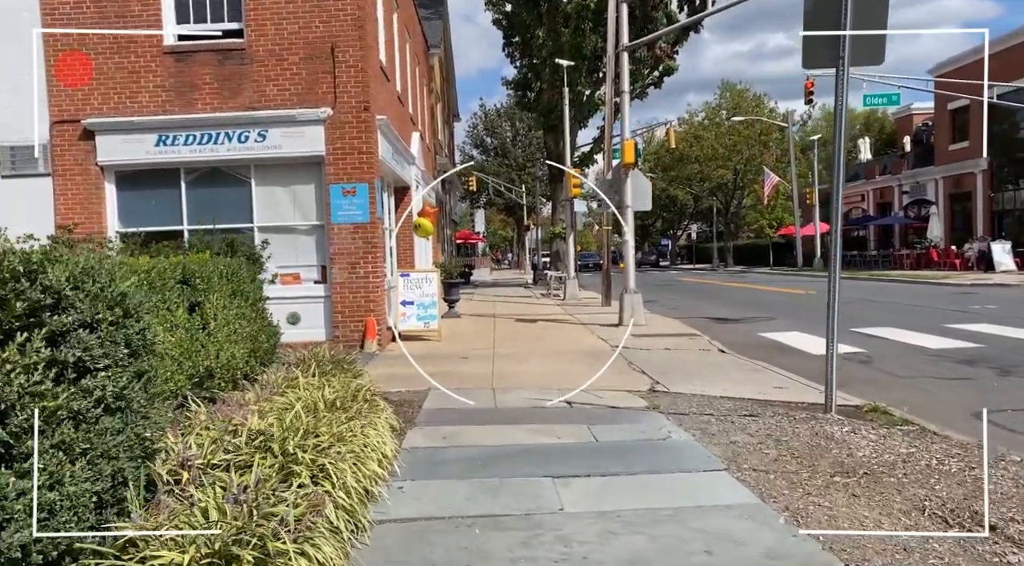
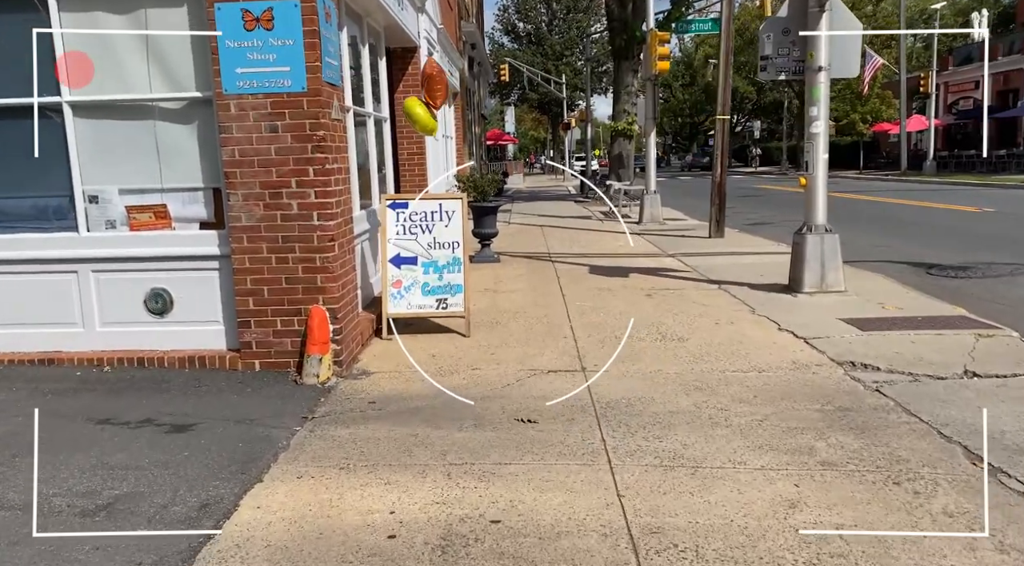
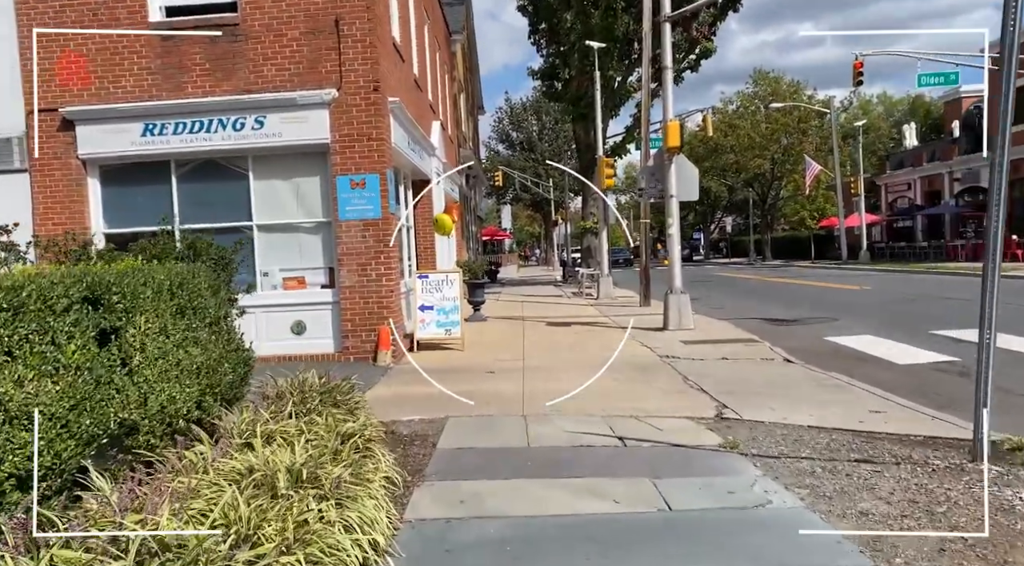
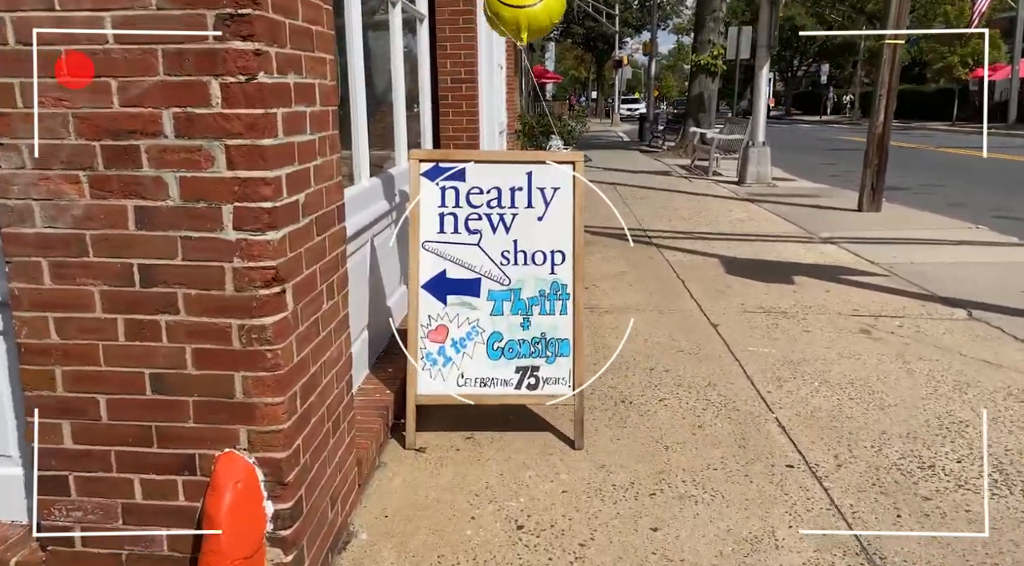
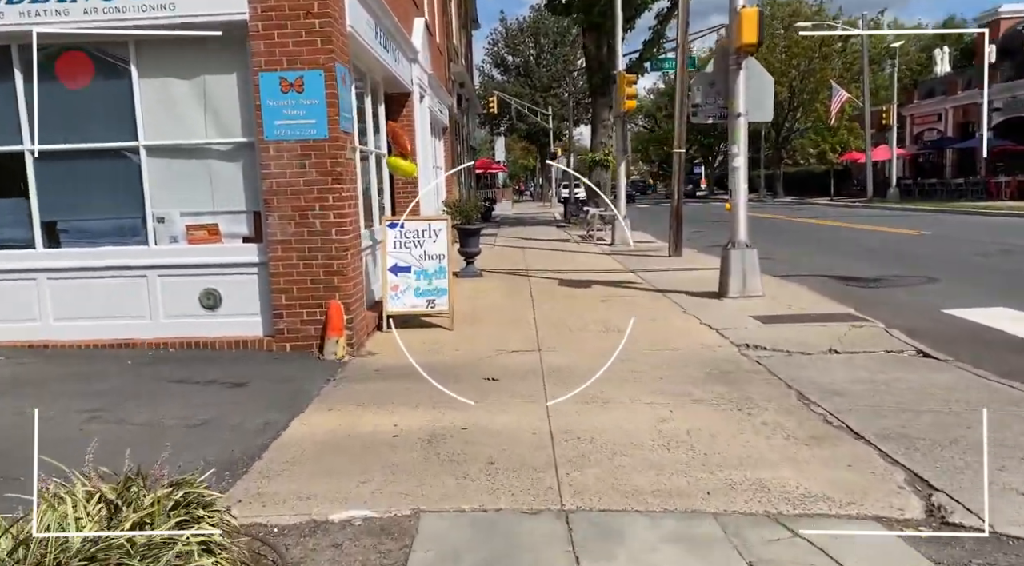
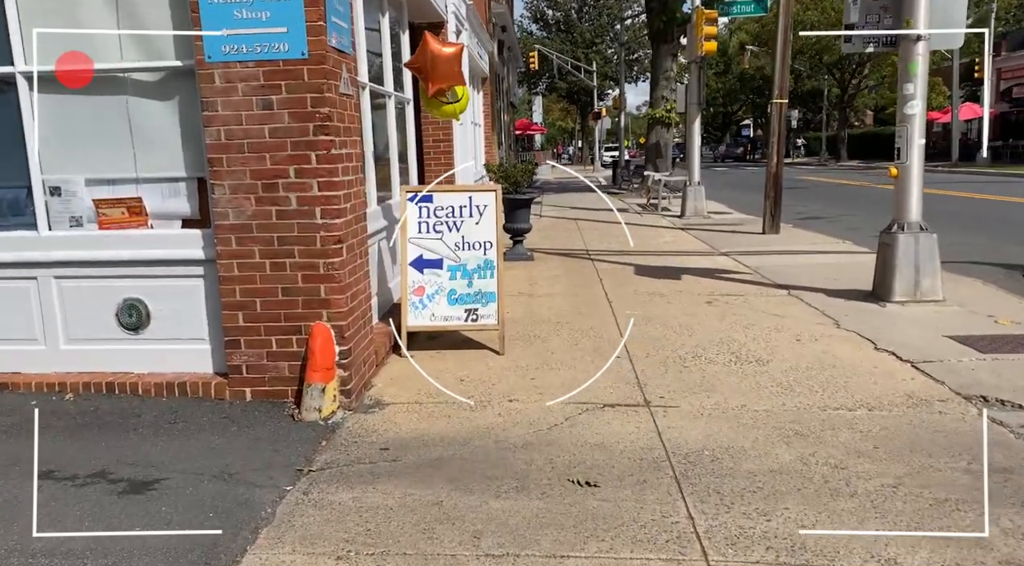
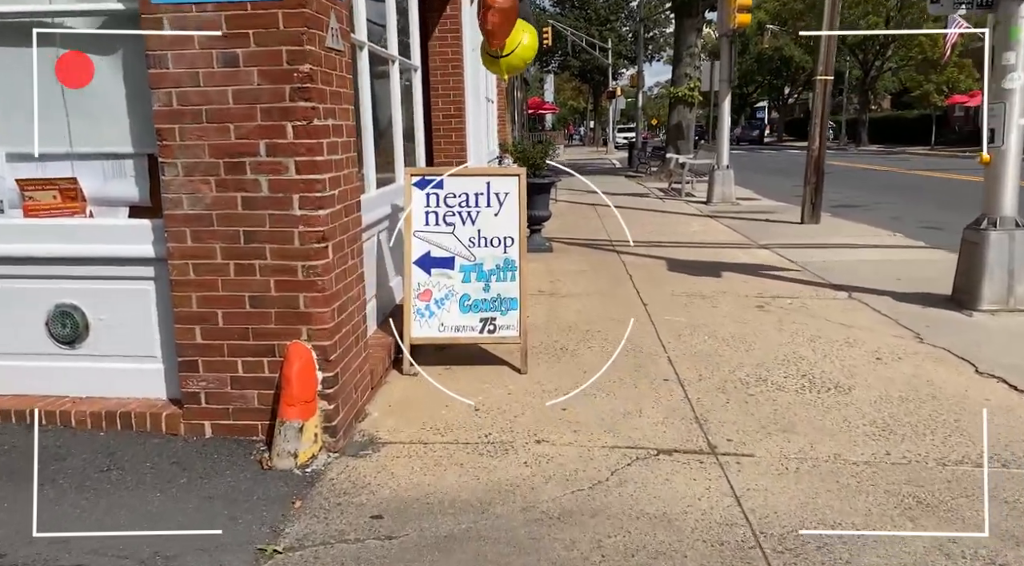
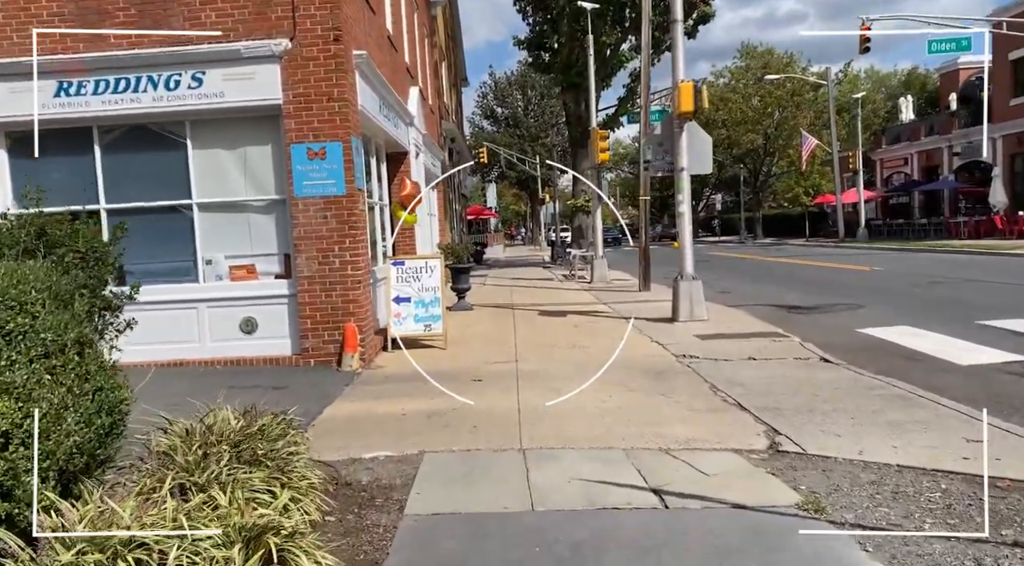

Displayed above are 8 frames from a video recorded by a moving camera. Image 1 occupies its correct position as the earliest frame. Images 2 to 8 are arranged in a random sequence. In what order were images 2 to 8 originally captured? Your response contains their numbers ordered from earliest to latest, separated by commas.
3, 8, 5, 2, 6, 7, 4
